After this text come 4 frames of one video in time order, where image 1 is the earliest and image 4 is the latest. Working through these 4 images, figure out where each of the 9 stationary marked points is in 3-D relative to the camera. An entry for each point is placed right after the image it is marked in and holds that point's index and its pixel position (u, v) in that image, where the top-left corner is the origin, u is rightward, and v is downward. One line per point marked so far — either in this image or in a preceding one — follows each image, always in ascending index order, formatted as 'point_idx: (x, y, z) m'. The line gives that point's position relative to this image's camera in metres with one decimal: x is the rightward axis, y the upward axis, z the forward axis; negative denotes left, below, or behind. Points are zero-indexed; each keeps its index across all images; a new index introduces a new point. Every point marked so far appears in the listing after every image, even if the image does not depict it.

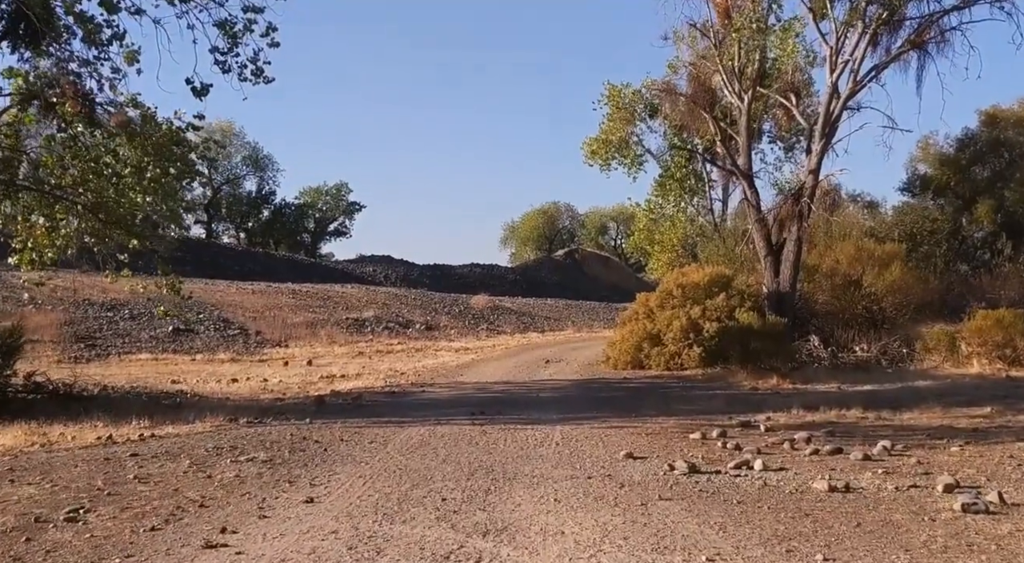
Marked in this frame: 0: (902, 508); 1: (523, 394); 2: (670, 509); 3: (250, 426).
0: (+3.0, -1.7, +9.6) m
1: (+0.2, -1.7, +19.4) m
2: (+1.2, -1.7, +9.7) m
3: (-2.9, -1.6, +14.2) m
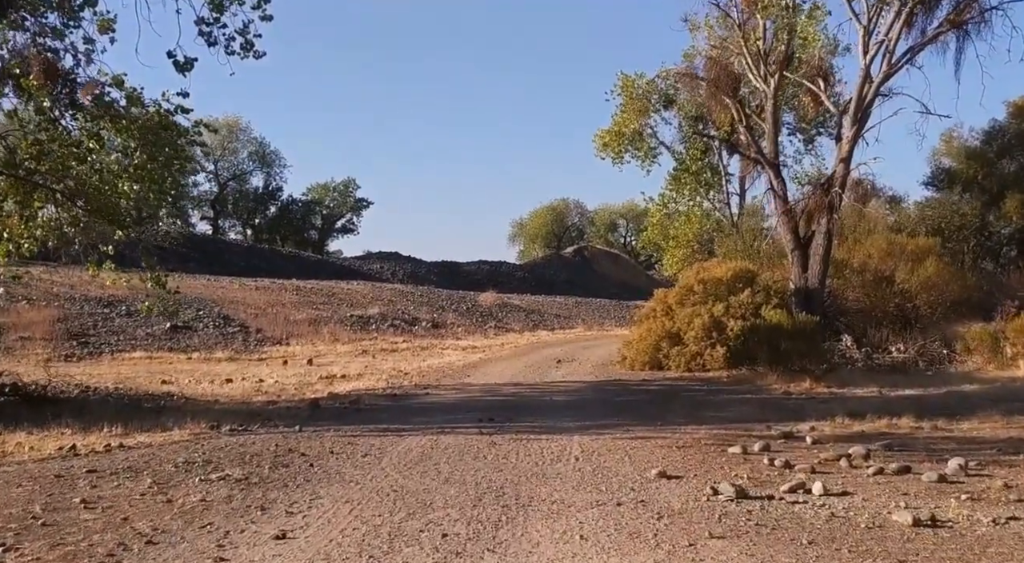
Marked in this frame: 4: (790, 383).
0: (+3.1, -1.7, +8.1) m
1: (+0.3, -1.6, +17.9) m
2: (+1.3, -1.7, +8.1) m
3: (-2.8, -1.5, +12.7) m
4: (+4.2, -1.5, +19.6) m
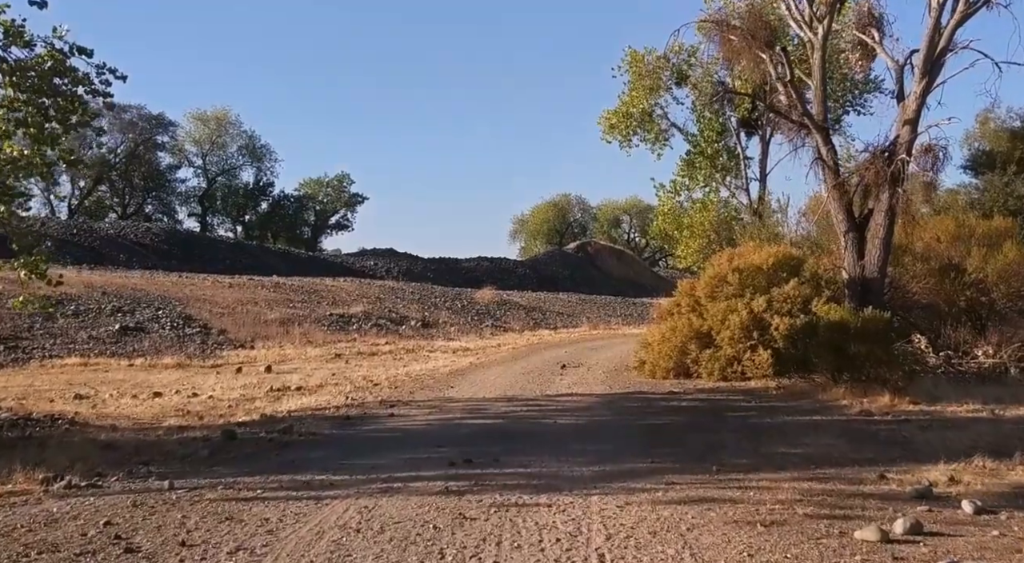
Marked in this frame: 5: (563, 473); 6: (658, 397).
0: (+2.9, -1.5, +3.6) m
1: (+0.2, -1.5, +13.4) m
2: (+1.2, -1.5, +3.6) m
3: (-2.9, -1.4, +8.2) m
4: (+4.1, -1.4, +15.2) m
5: (+0.4, -1.4, +9.3) m
6: (+1.9, -1.5, +16.4) m
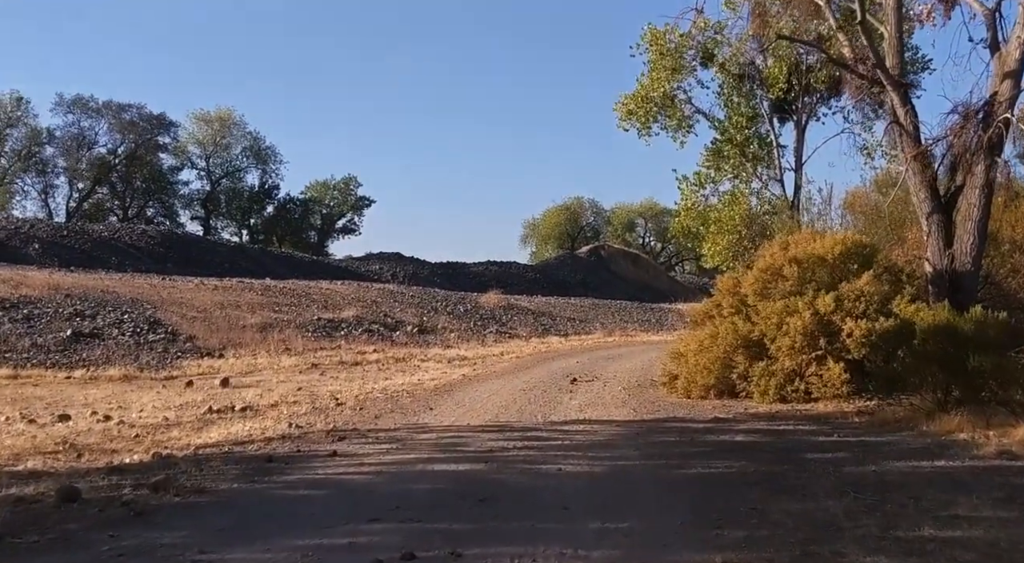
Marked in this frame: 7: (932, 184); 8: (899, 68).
0: (+2.7, -1.3, -0.5) m
1: (+0.1, -1.3, +9.2) m
2: (+1.0, -1.3, -0.5) m
3: (-3.0, -1.2, +4.2) m
4: (+4.1, -1.3, +11.0) m
5: (+0.2, -1.2, +5.1) m
6: (+1.8, -1.4, +12.3) m
7: (+5.4, +1.3, +16.6) m
8: (+5.1, +2.8, +17.1) m
